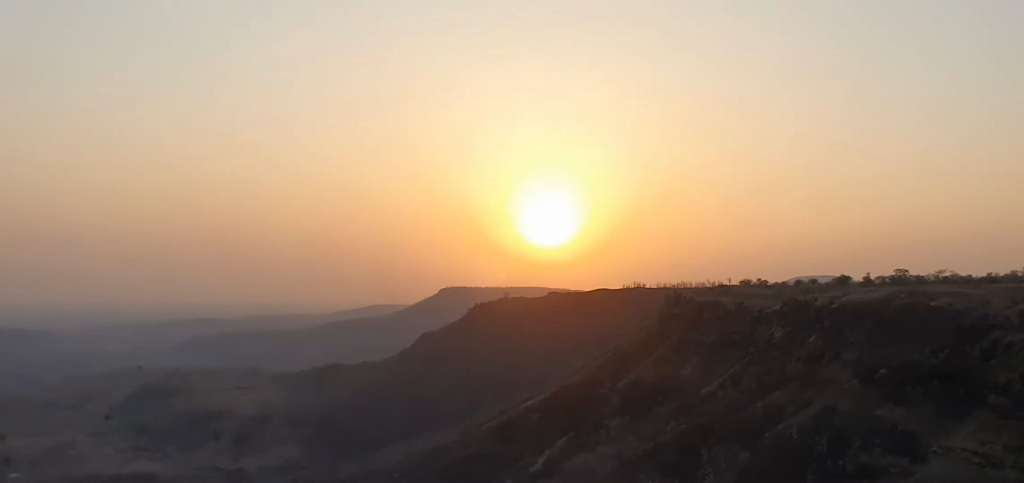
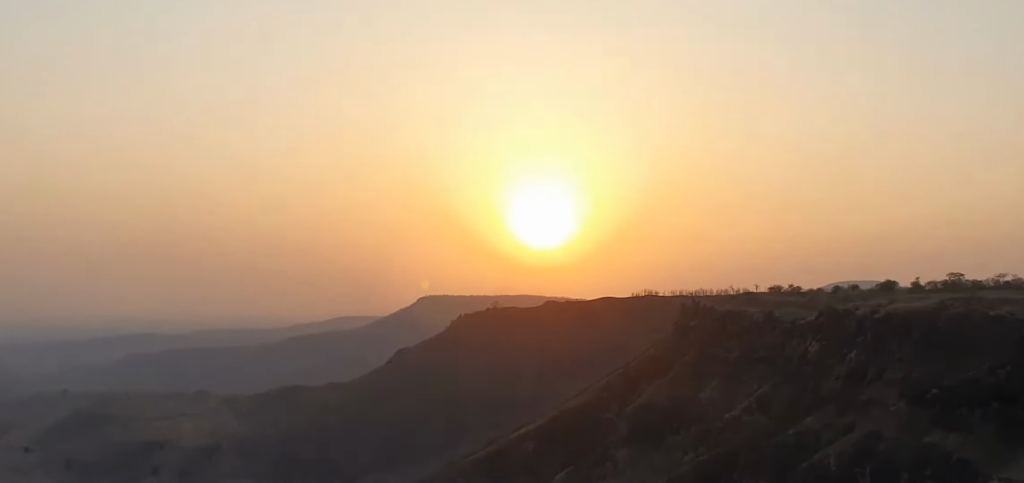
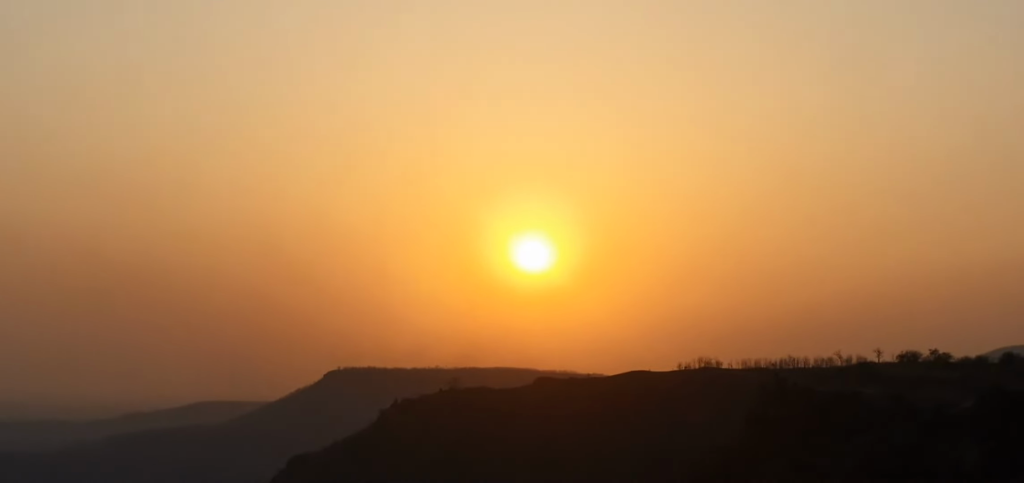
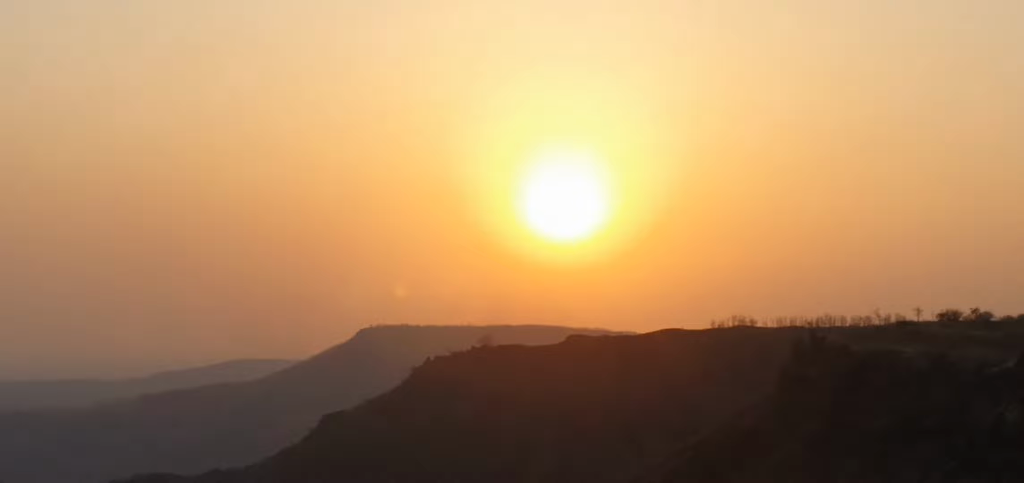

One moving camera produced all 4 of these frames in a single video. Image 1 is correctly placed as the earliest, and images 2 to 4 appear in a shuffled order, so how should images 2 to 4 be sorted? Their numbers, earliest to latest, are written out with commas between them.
2, 4, 3
